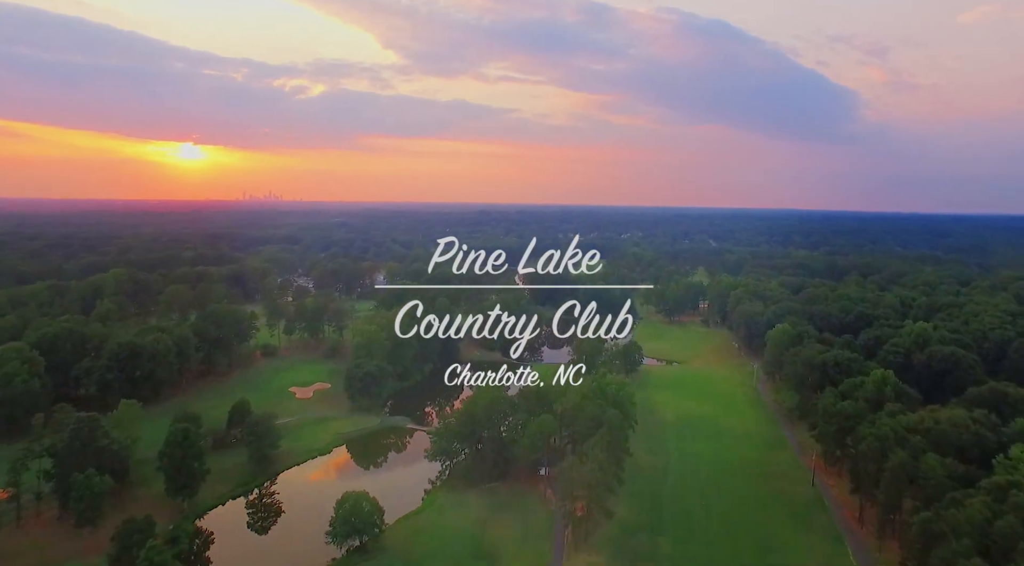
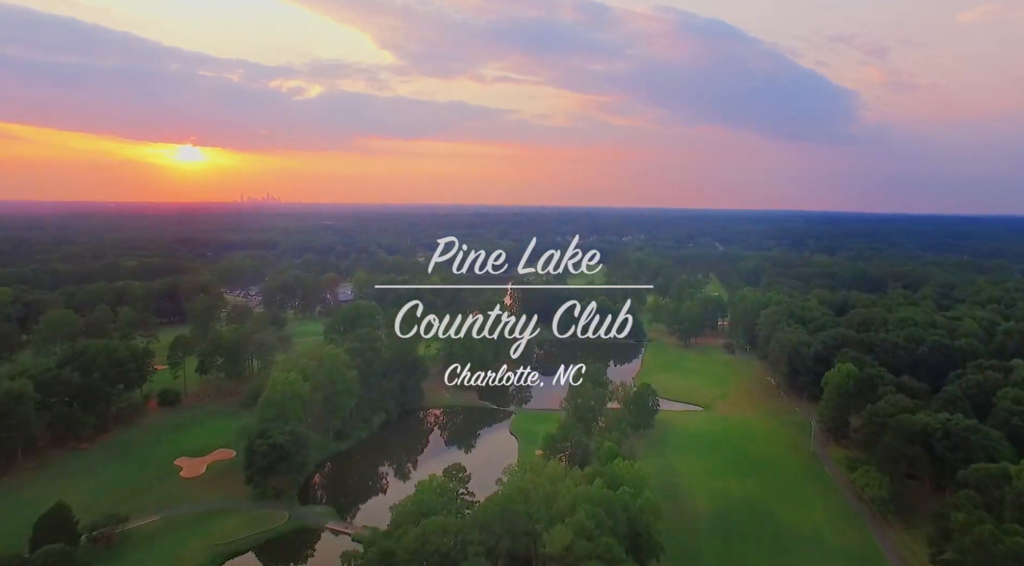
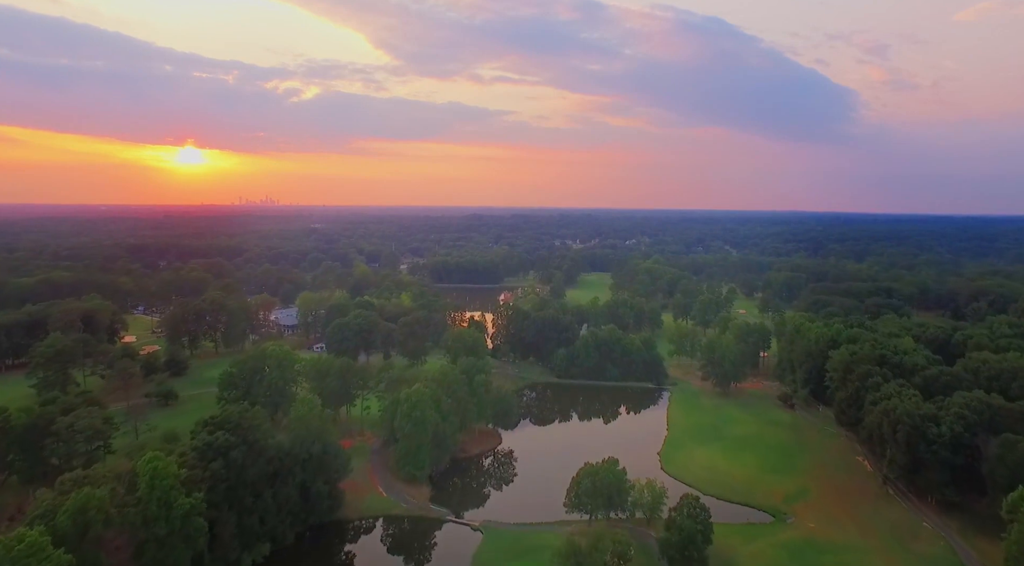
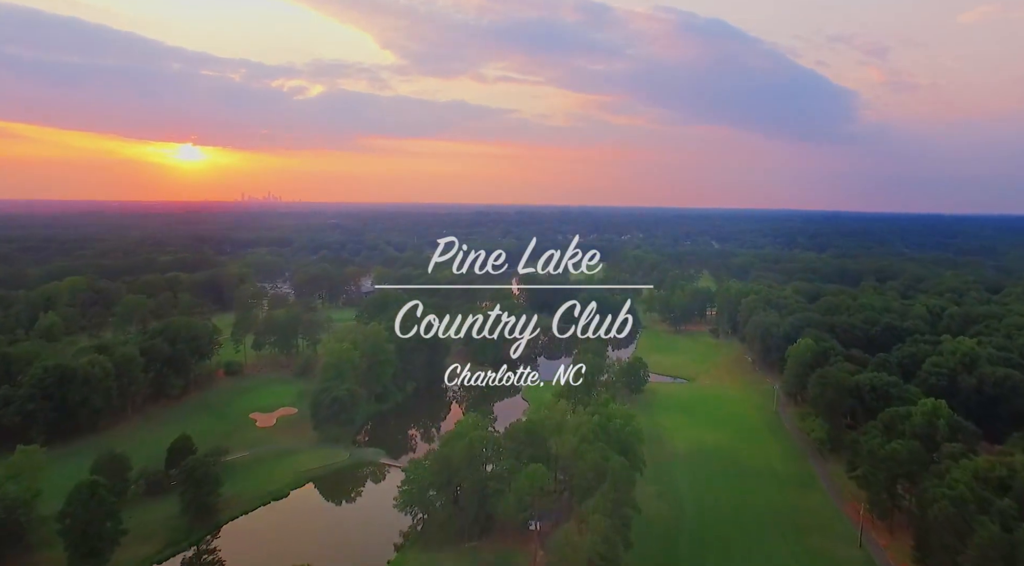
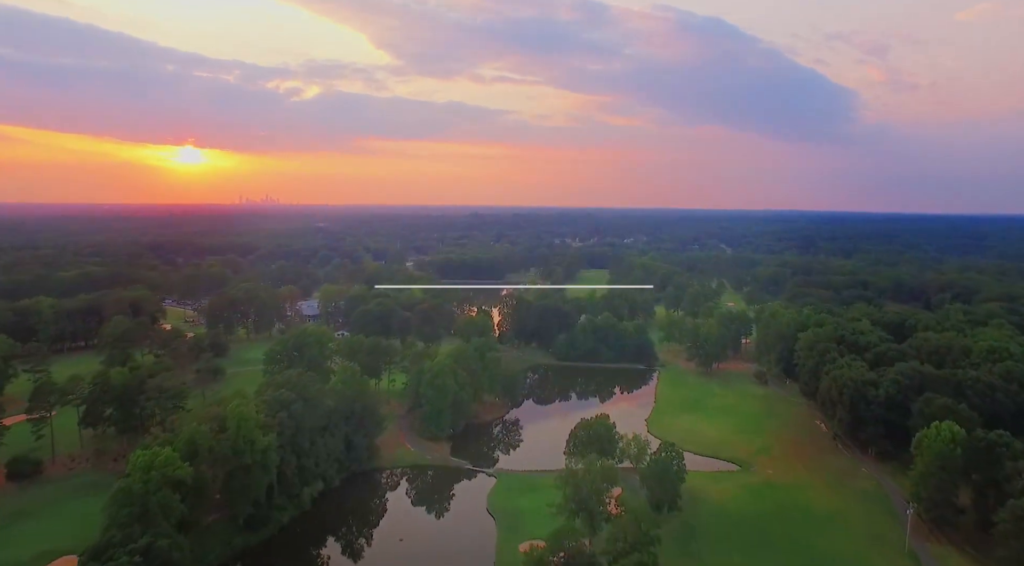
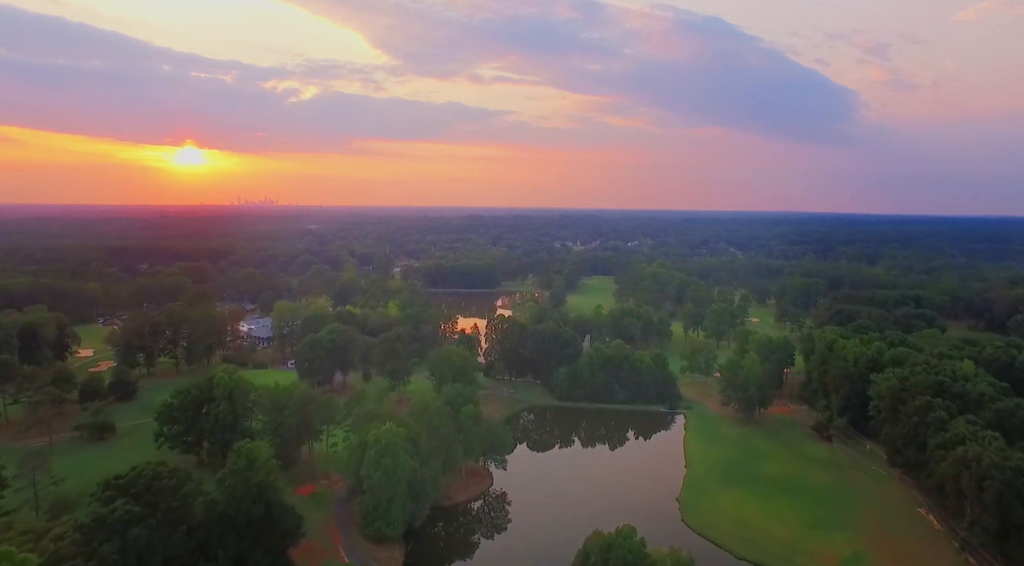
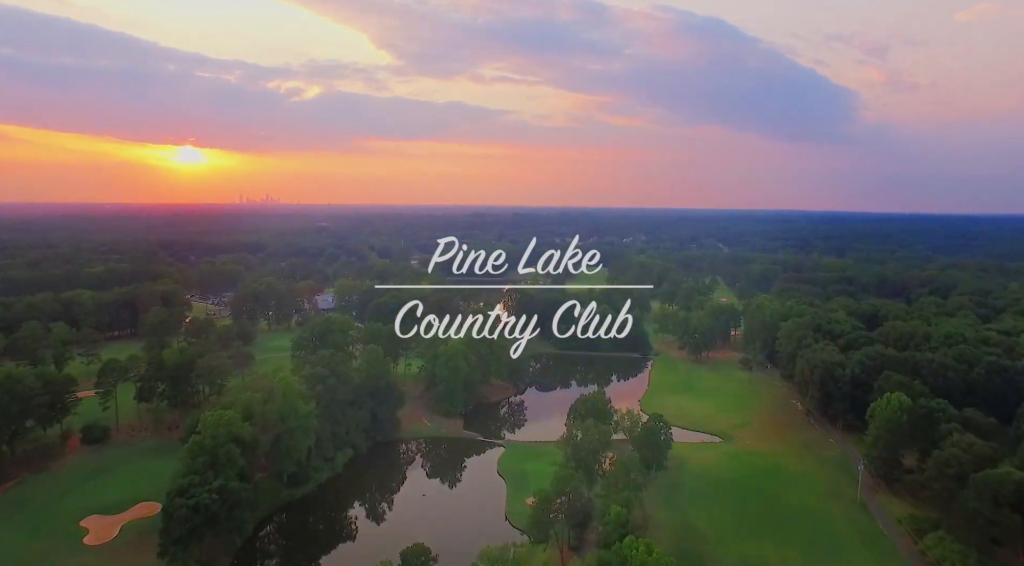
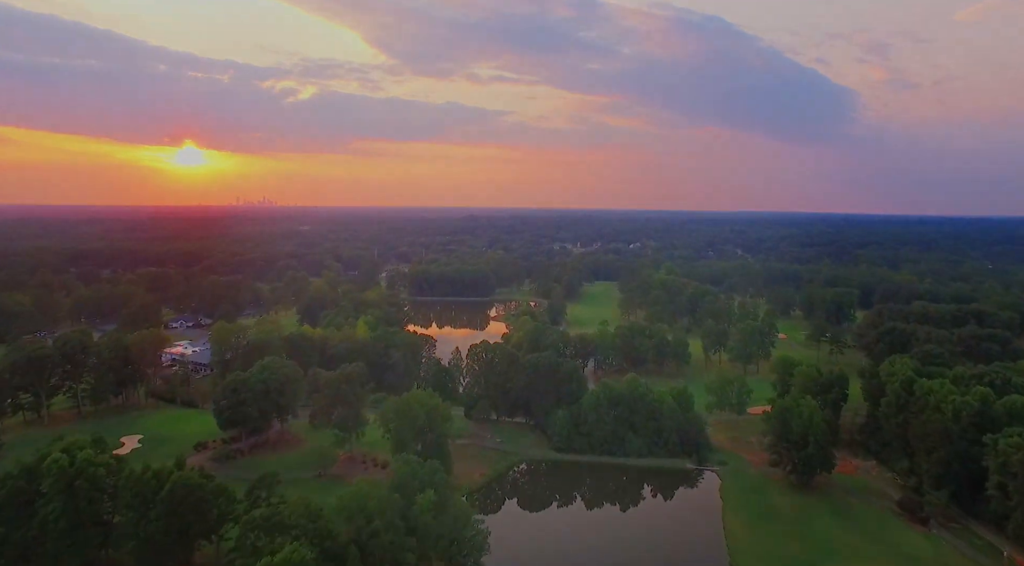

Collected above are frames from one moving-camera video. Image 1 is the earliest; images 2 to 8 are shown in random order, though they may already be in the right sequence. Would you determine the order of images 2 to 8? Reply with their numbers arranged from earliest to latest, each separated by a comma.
4, 2, 7, 5, 3, 6, 8
